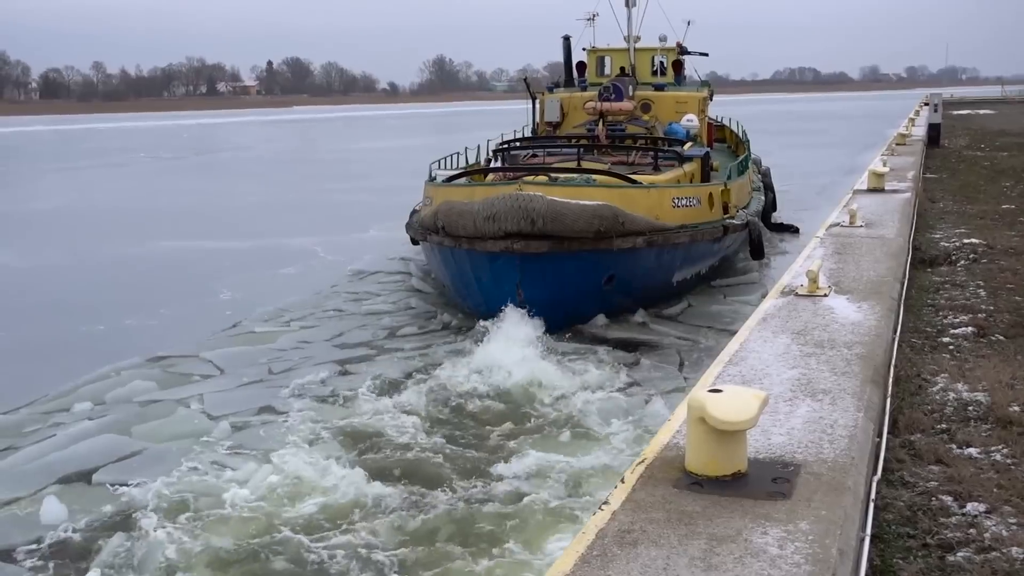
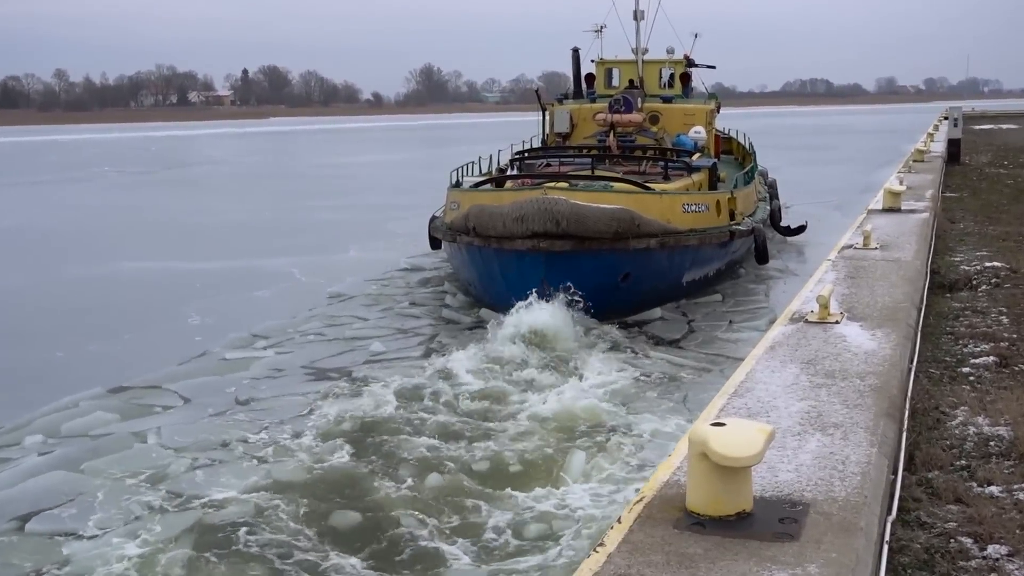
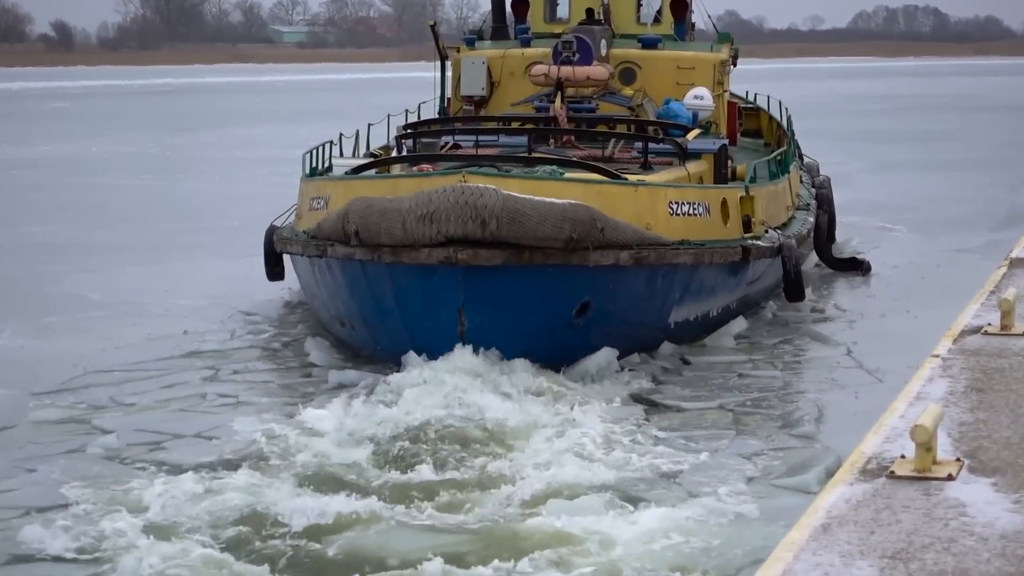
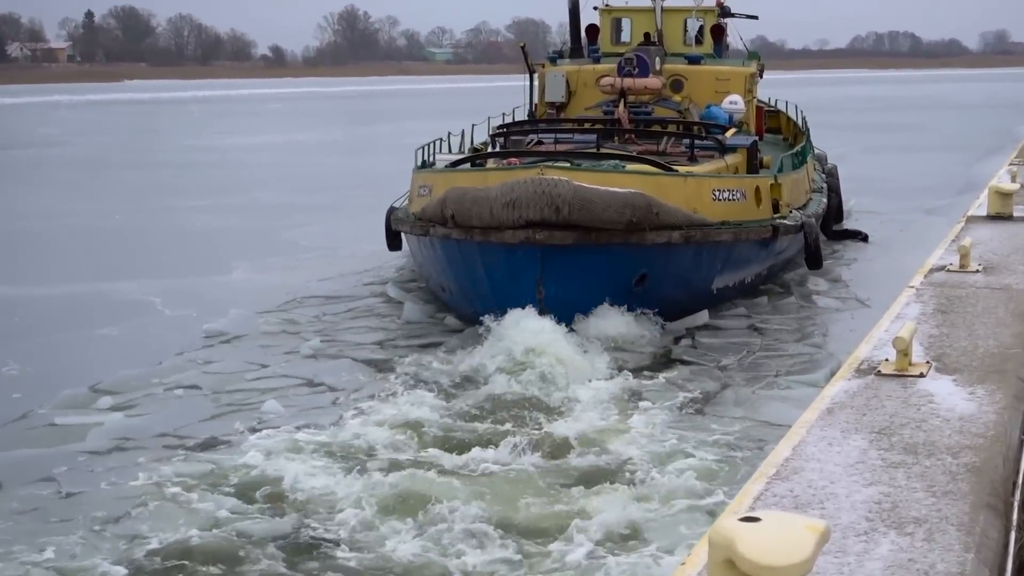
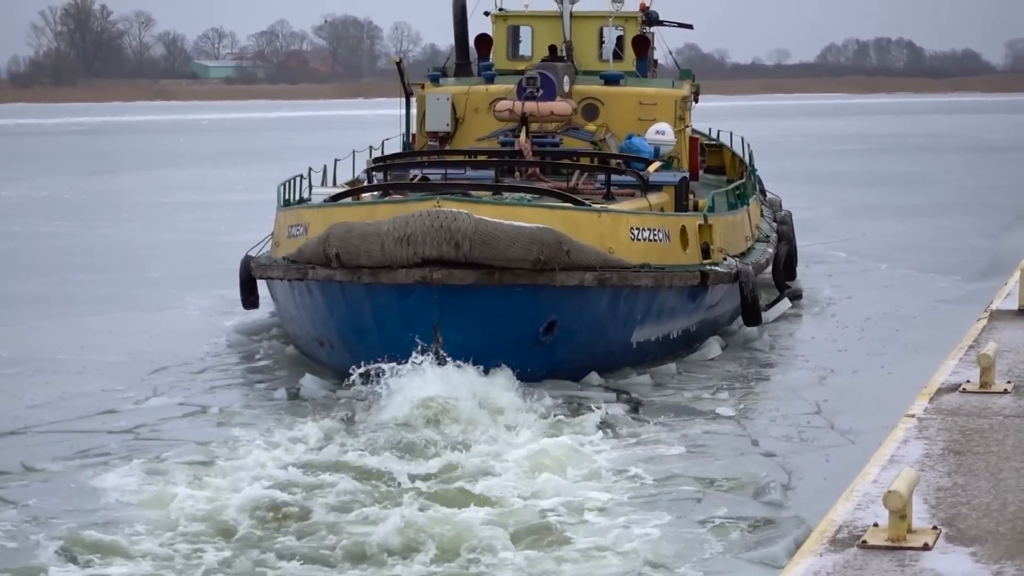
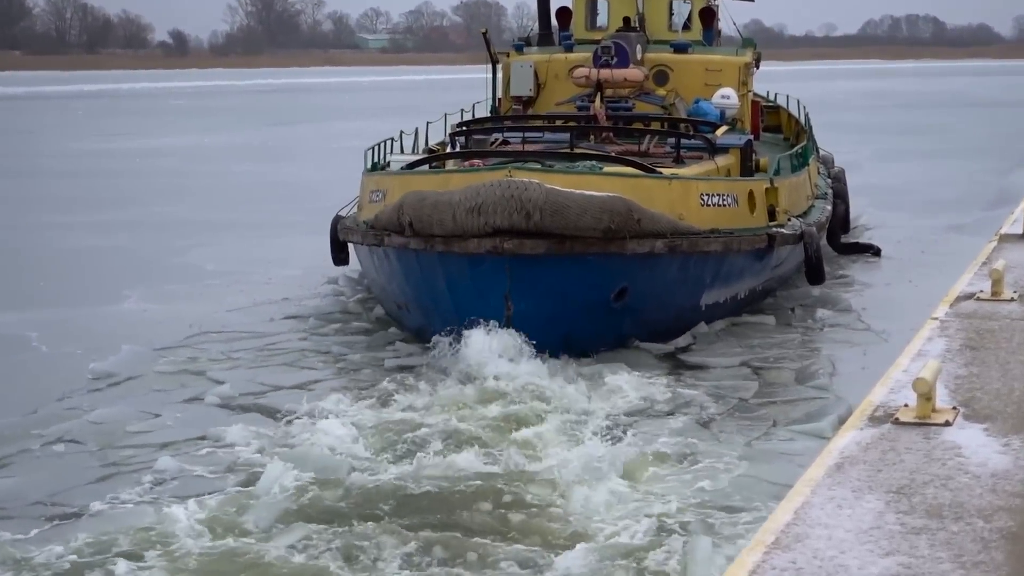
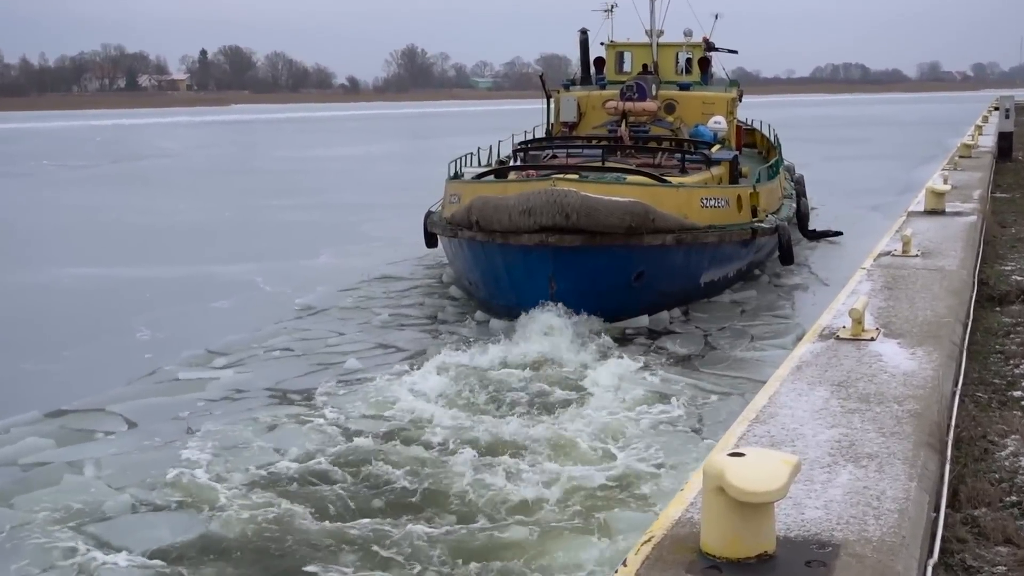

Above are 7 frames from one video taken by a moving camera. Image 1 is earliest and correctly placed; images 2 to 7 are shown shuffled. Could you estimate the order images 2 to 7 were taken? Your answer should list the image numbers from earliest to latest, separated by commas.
2, 7, 4, 6, 3, 5
